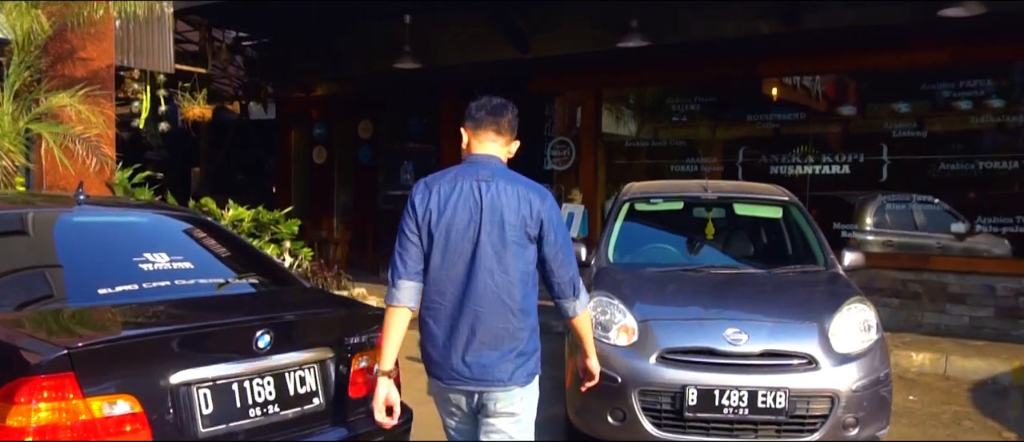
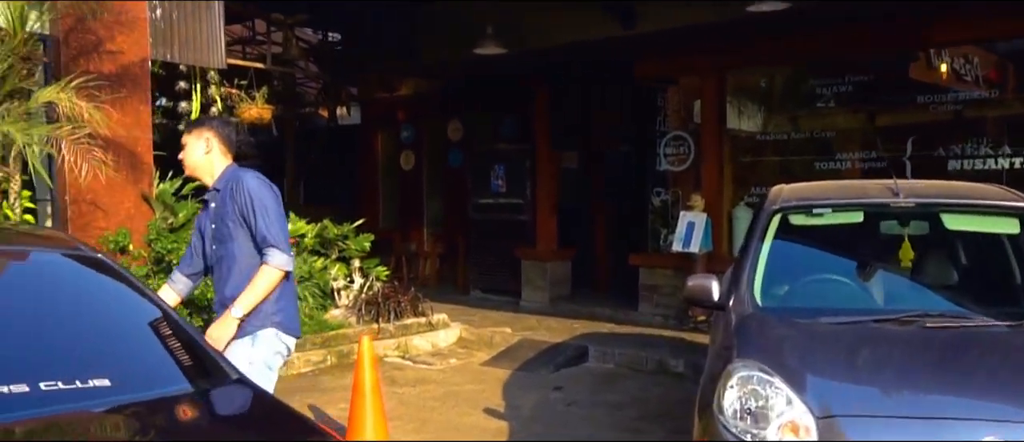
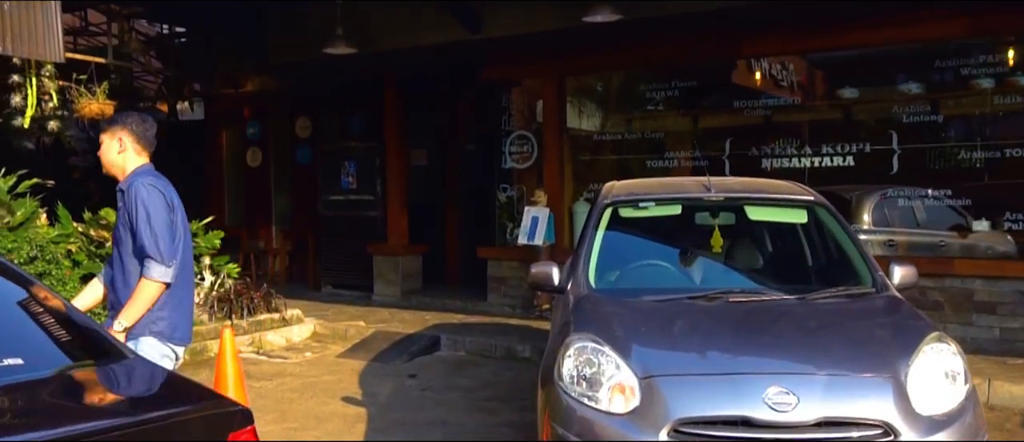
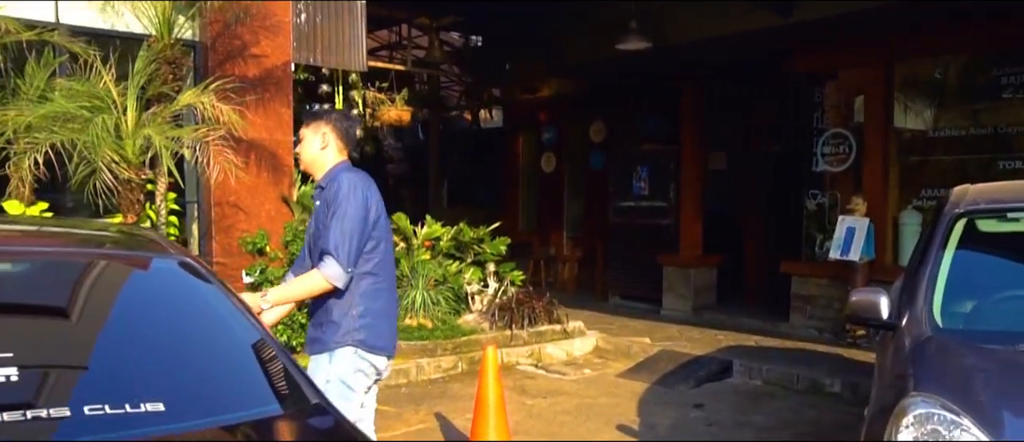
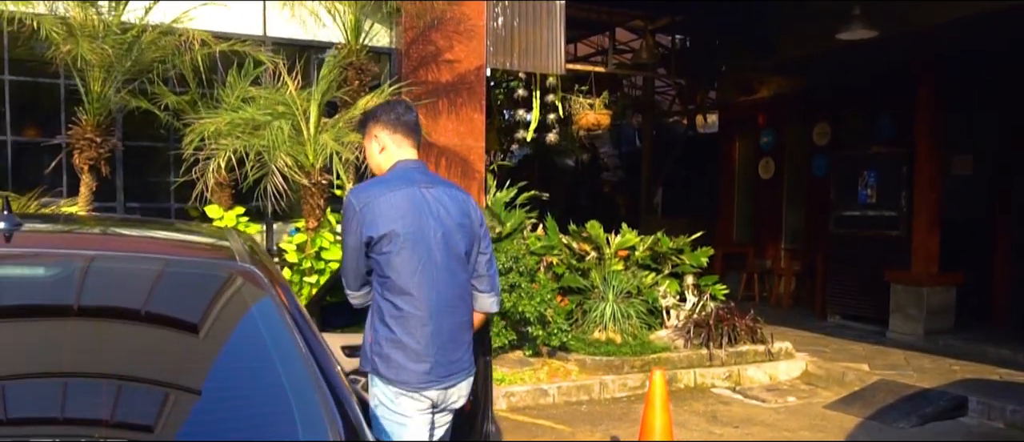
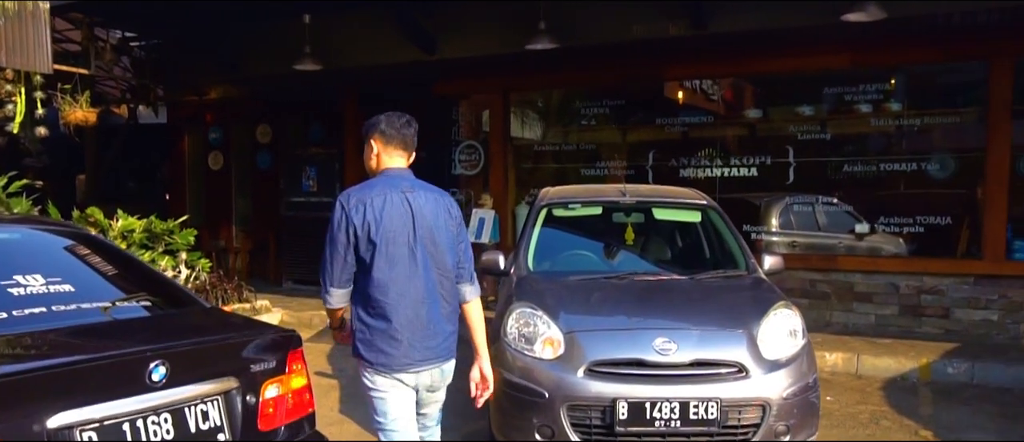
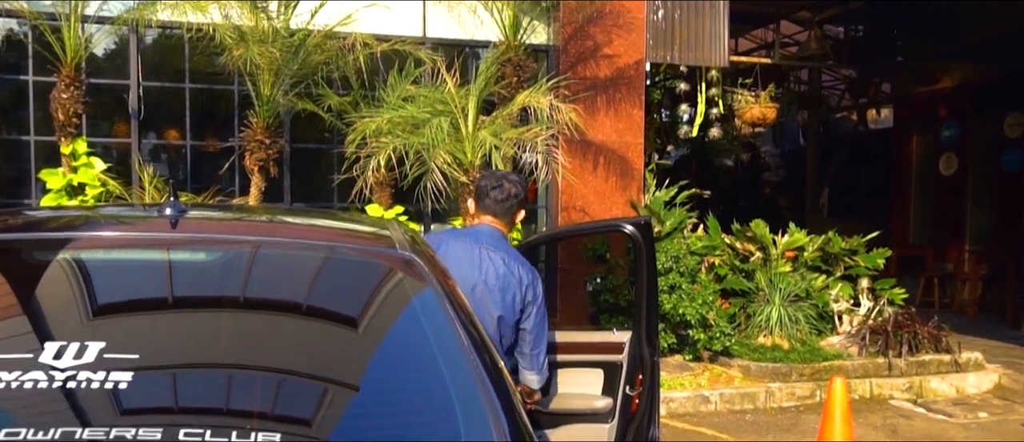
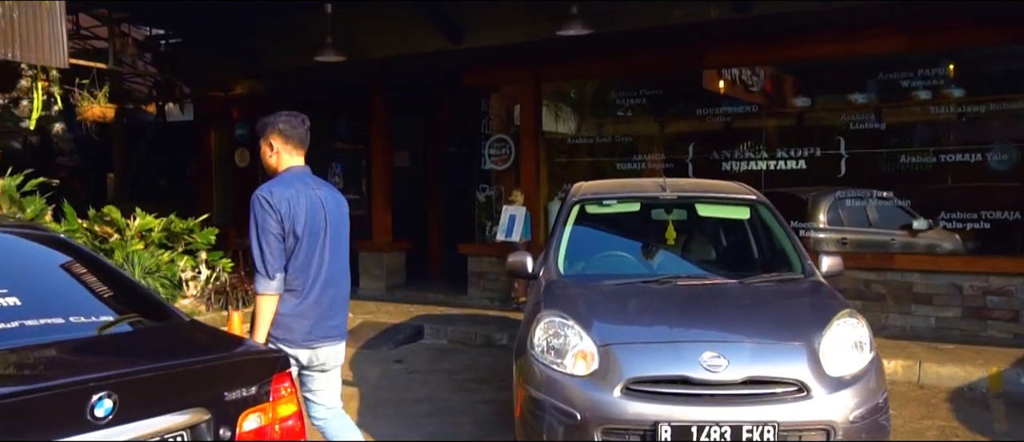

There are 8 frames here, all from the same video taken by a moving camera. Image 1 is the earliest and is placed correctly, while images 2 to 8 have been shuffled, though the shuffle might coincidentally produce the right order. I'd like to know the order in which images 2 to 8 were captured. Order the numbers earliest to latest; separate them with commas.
6, 8, 3, 2, 4, 5, 7
